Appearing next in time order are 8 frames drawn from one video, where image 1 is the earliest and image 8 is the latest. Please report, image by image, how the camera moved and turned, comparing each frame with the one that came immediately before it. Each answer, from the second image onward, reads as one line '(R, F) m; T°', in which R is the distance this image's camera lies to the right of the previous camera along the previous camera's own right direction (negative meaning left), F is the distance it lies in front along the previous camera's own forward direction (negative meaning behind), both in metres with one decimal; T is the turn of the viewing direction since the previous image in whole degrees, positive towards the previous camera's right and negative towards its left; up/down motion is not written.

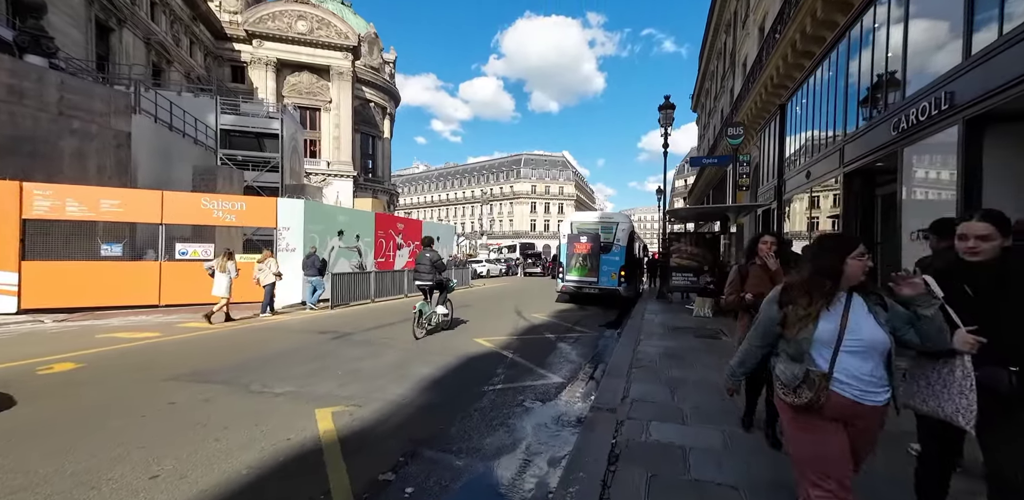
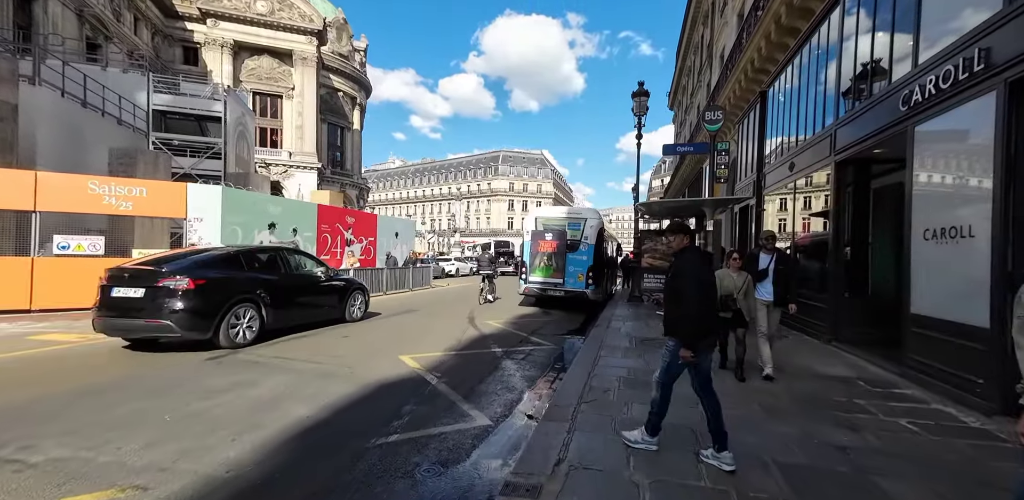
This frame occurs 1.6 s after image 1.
(+0.6, +1.4) m; +3°
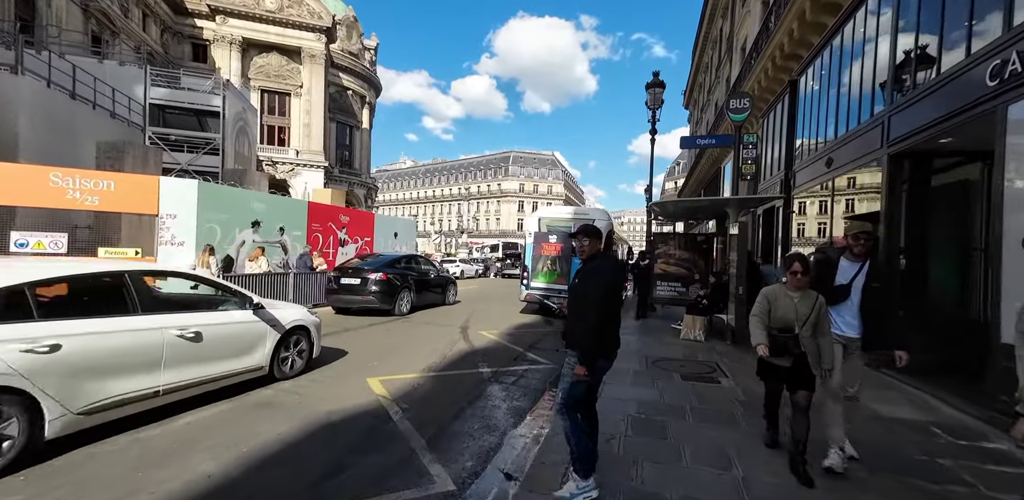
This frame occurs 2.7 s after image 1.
(+0.3, +1.0) m; -1°
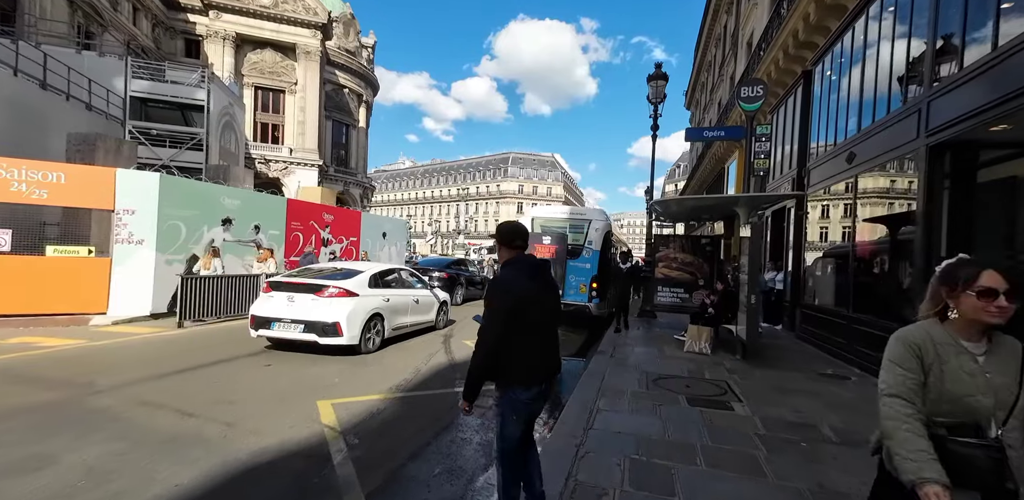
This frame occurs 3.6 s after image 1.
(+0.2, +0.8) m; 0°
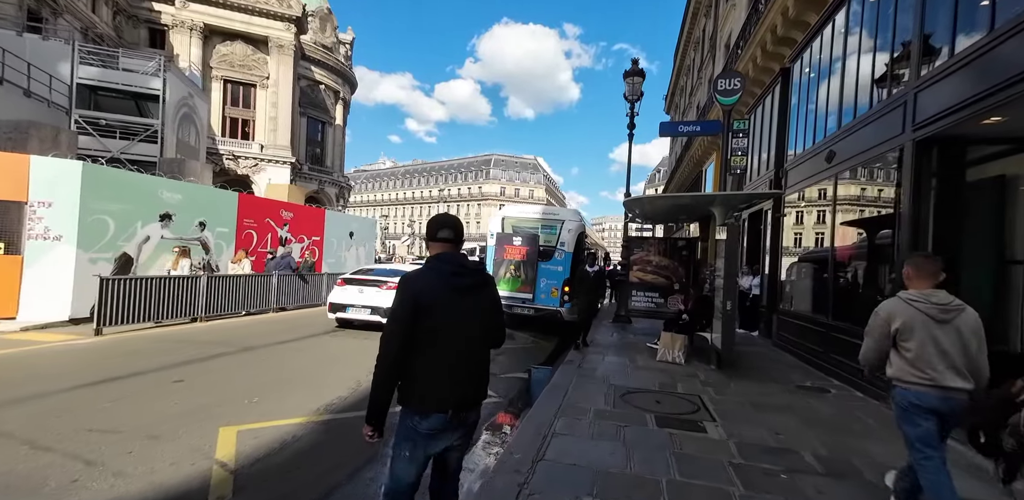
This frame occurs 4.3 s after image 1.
(+0.3, +0.6) m; +2°
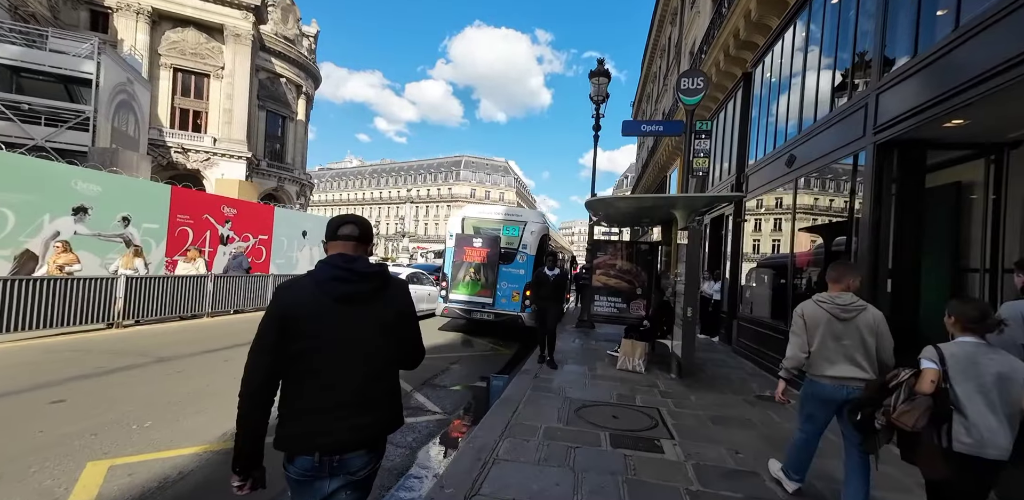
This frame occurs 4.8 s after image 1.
(+0.3, +0.5) m; +4°
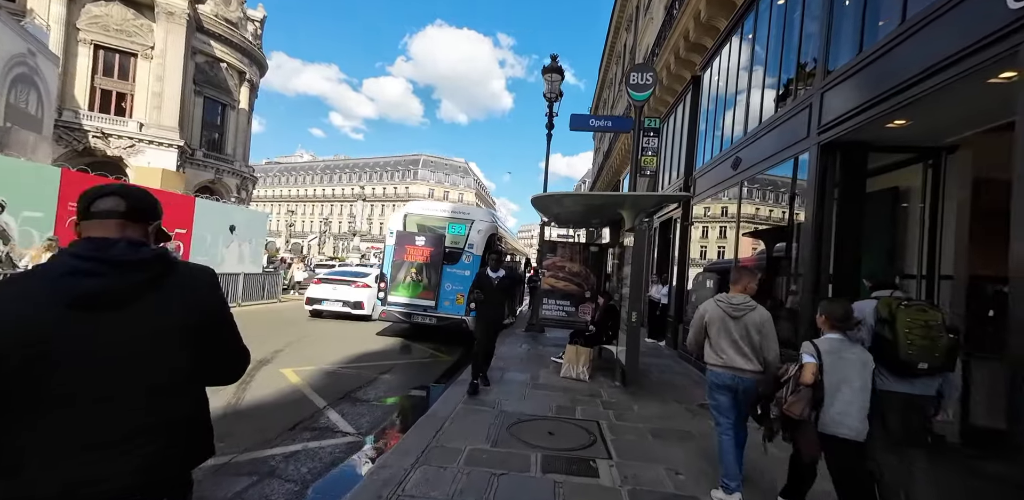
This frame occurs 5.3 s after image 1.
(+0.3, +0.5) m; +6°
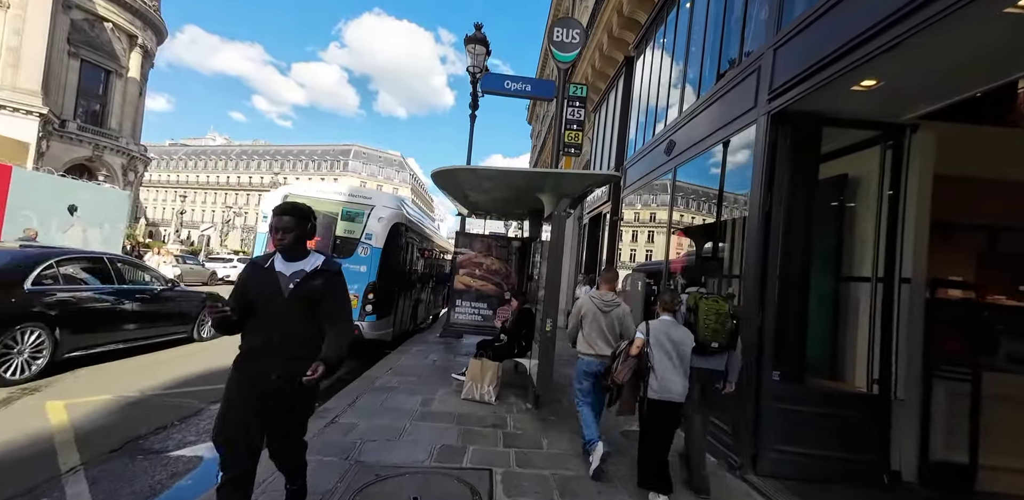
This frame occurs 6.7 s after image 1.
(+0.6, +1.3) m; +8°
